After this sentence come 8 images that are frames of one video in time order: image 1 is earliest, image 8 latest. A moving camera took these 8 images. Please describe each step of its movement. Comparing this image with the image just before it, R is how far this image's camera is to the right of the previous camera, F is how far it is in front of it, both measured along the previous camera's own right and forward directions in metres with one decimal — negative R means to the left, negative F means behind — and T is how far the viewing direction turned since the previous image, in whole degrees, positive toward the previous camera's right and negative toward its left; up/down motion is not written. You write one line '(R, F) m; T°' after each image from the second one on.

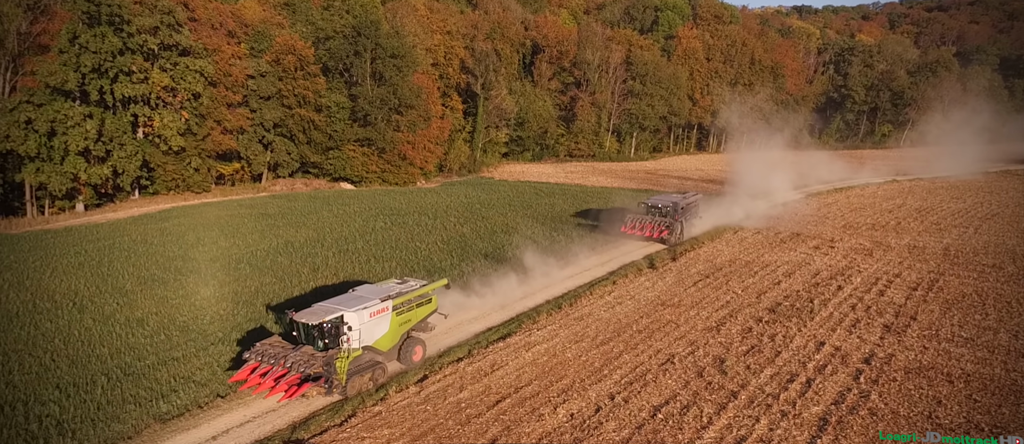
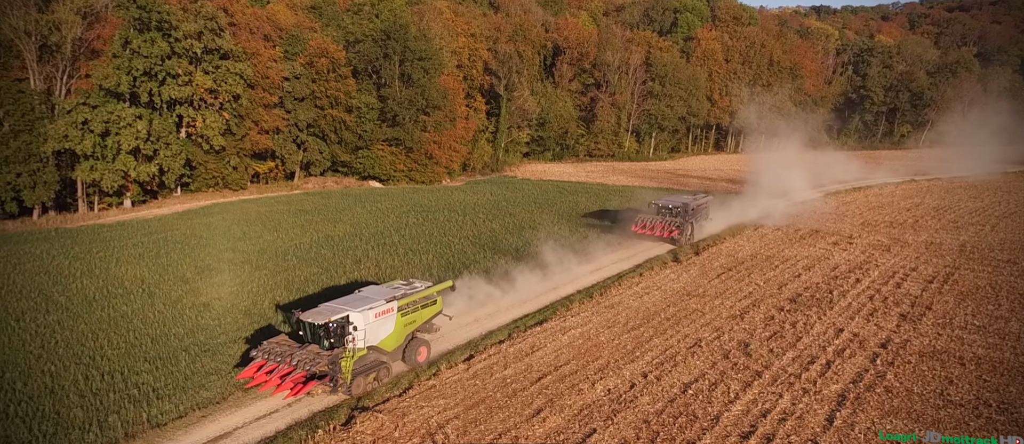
(-0.7, -1.1) m; -1°
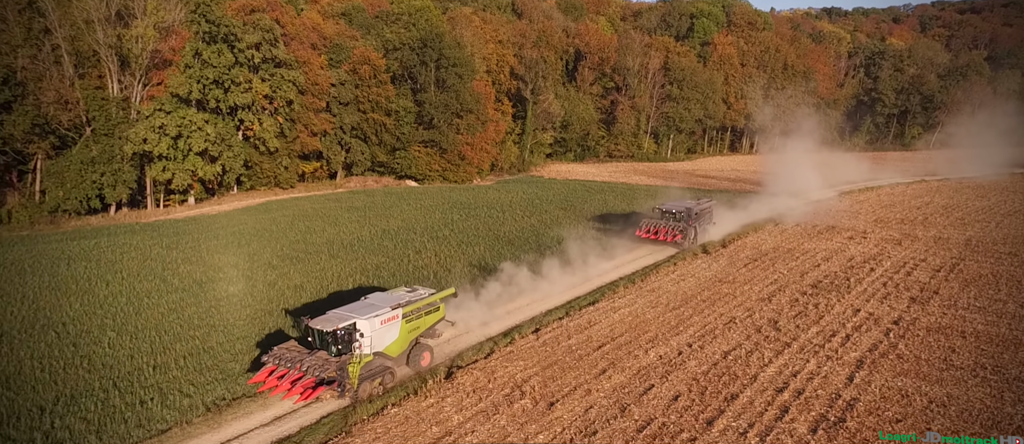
(-1.6, -2.3) m; -1°
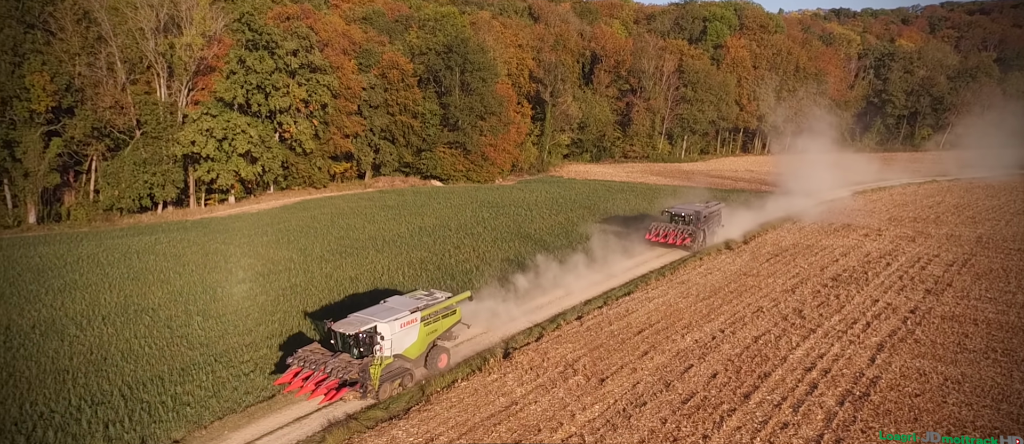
(-1.2, -1.4) m; -1°
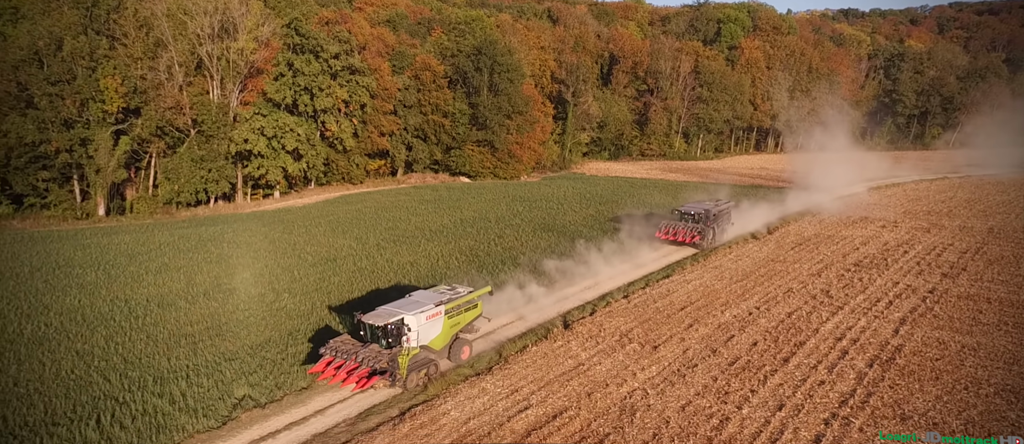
(-1.6, -1.8) m; -1°
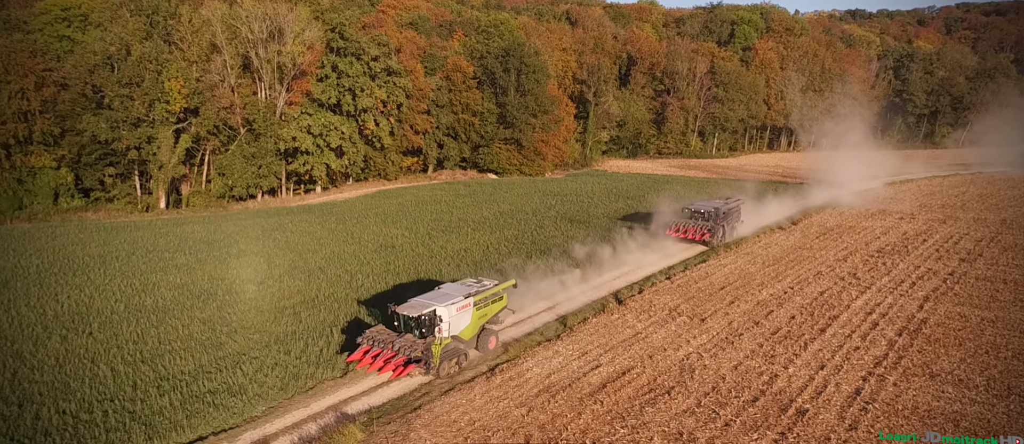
(-1.7, -1.8) m; 0°
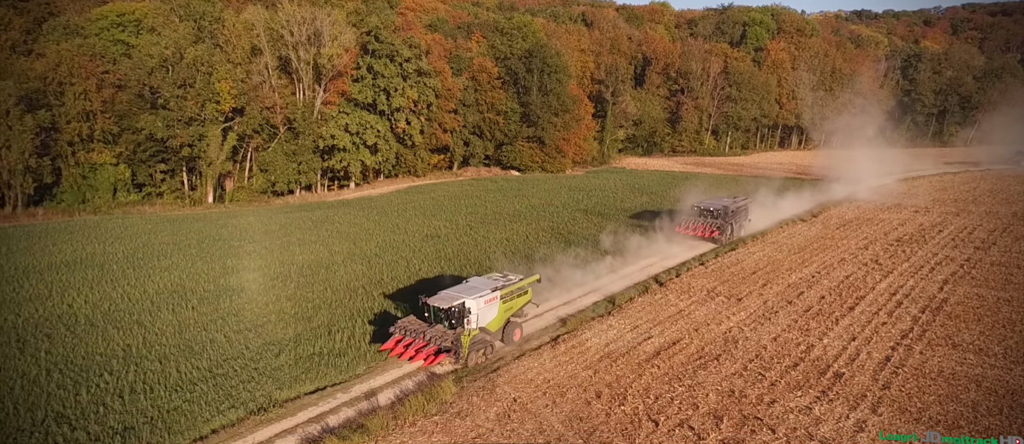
(-1.6, -1.5) m; 0°
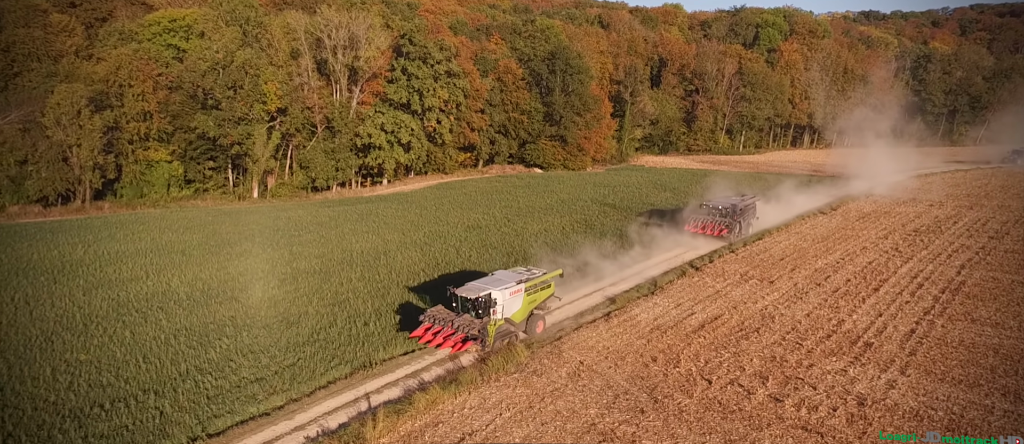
(-1.5, -1.6) m; -1°
